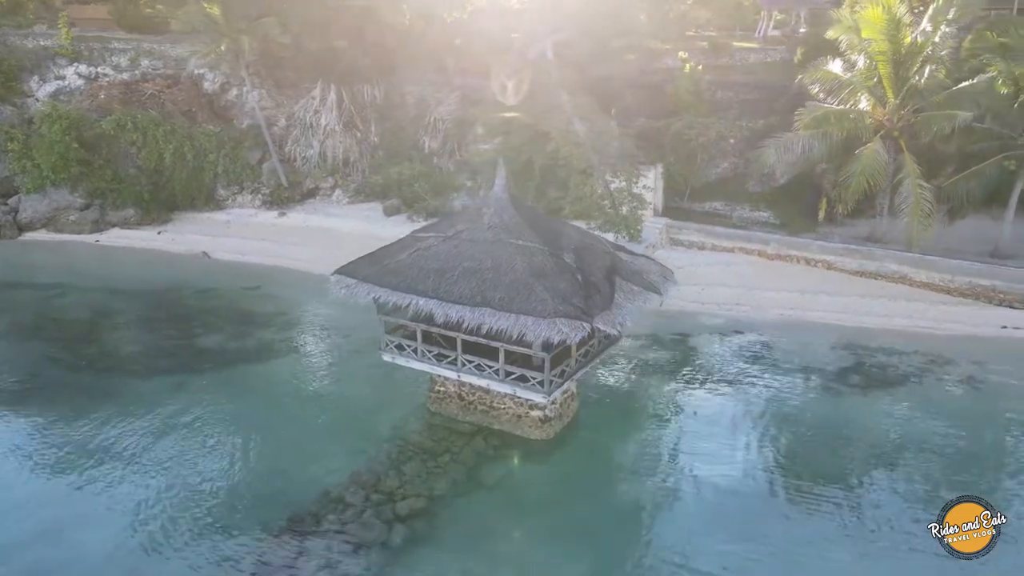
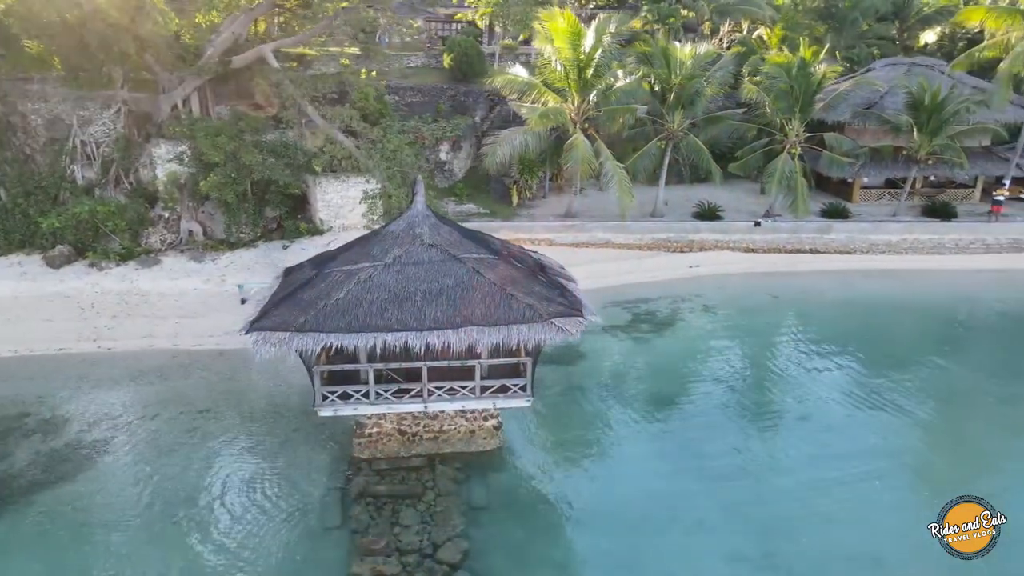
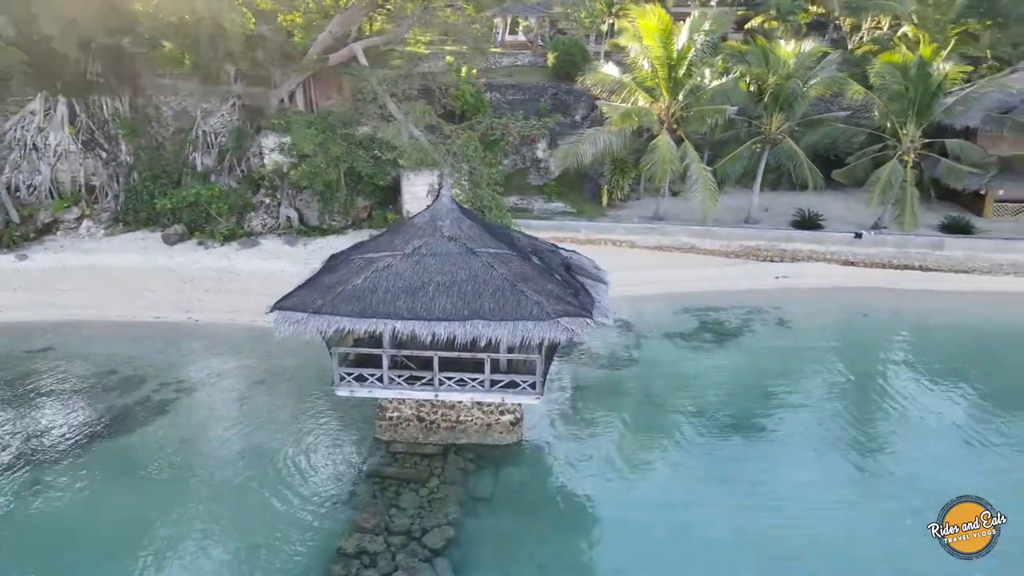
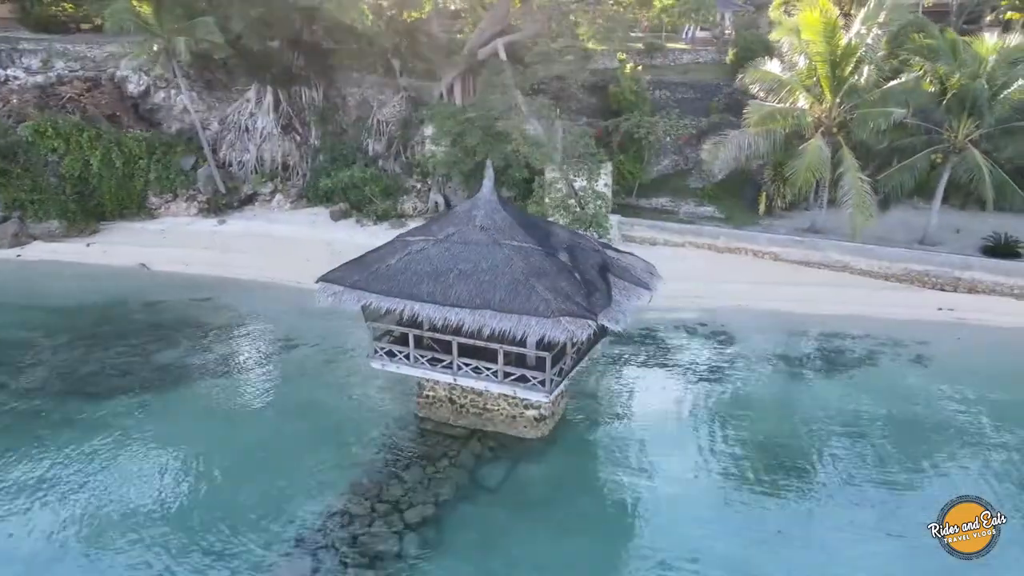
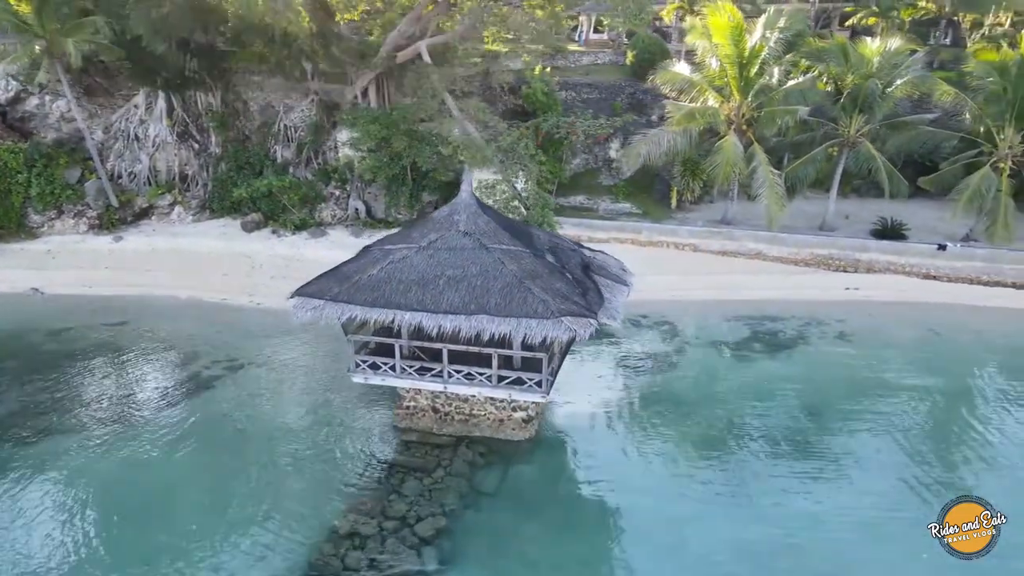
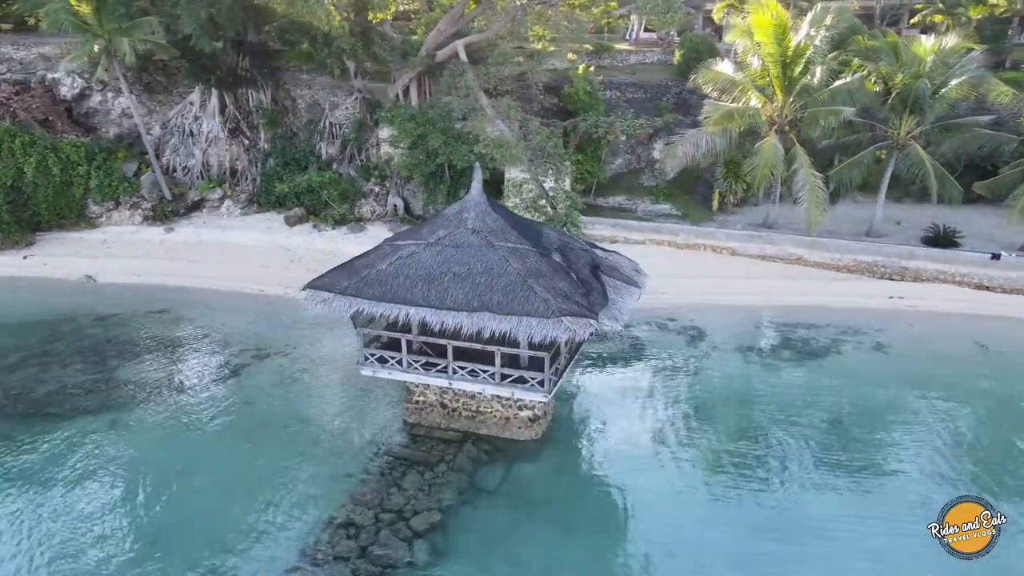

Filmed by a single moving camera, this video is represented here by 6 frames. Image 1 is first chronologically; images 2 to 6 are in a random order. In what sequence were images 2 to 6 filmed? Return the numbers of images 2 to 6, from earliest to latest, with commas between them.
4, 6, 5, 3, 2
